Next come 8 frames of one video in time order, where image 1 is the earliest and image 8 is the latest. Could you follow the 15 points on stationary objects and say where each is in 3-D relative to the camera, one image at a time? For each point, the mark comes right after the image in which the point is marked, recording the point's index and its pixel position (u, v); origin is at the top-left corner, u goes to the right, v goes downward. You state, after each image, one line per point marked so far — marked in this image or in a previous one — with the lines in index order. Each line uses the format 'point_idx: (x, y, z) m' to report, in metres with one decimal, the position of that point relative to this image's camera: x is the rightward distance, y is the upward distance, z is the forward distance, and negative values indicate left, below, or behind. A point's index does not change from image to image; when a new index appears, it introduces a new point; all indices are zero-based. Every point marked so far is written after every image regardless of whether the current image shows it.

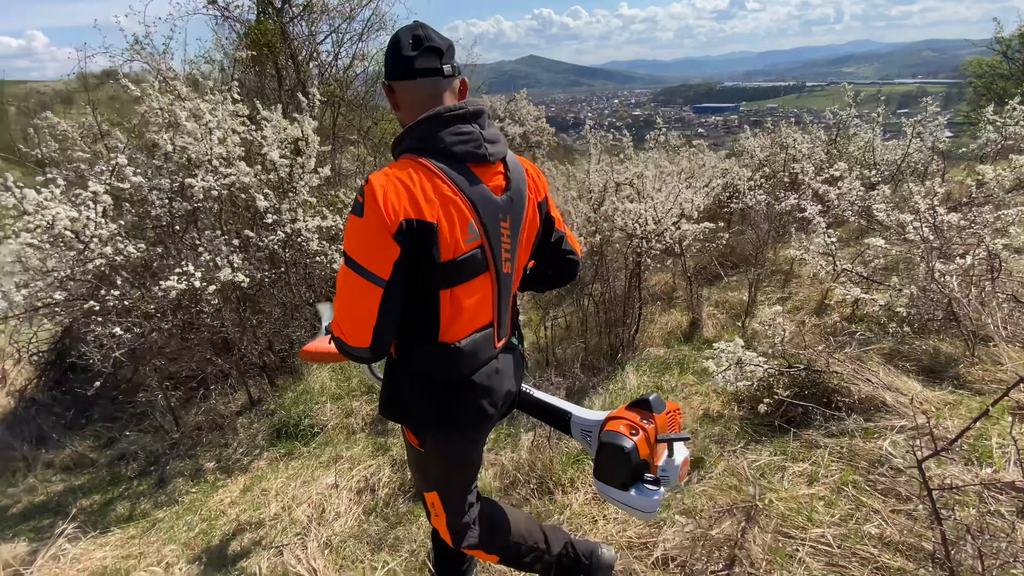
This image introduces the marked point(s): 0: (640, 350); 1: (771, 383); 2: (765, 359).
0: (+1.1, -0.5, +4.2) m
1: (+1.6, -0.6, +3.0) m
2: (+1.6, -0.4, +3.0) m
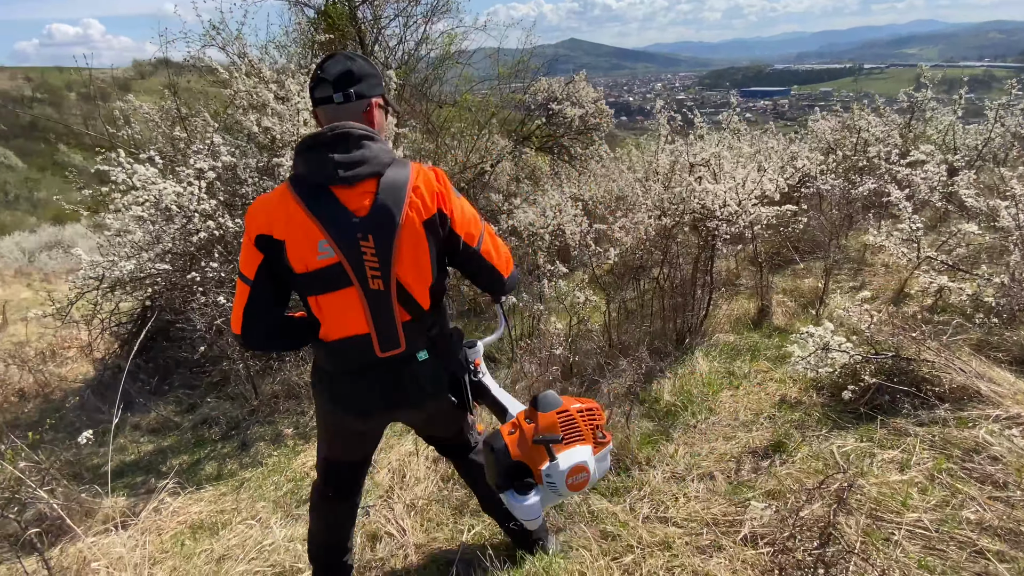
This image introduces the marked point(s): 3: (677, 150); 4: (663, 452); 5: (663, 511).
0: (+1.6, -0.4, +4.1) m
1: (+2.1, -0.5, +2.9) m
2: (+2.0, -0.4, +3.0) m
3: (+1.5, +1.3, +4.6) m
4: (+0.9, -1.0, +2.9) m
5: (+0.8, -1.1, +2.4) m
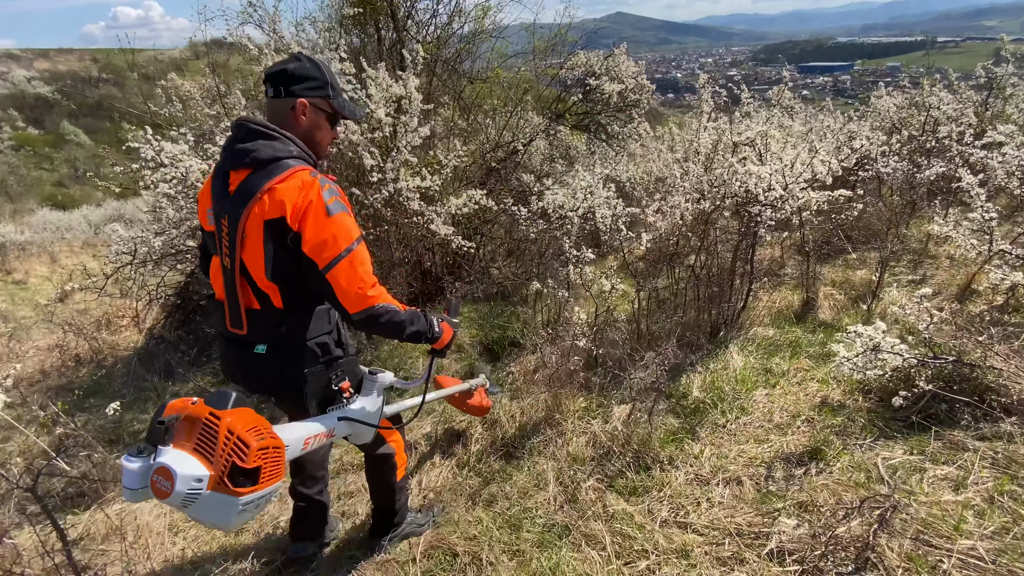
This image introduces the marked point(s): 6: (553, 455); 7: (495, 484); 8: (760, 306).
0: (+1.8, -0.3, +3.9) m
1: (+2.2, -0.5, +2.6) m
2: (+2.1, -0.3, +2.7) m
3: (+1.8, +1.4, +4.3) m
4: (+1.0, -0.9, +2.7) m
5: (+0.8, -1.1, +2.3) m
6: (+0.2, -1.0, +2.9) m
7: (-0.1, -1.1, +2.7) m
8: (+2.1, -0.2, +4.1) m
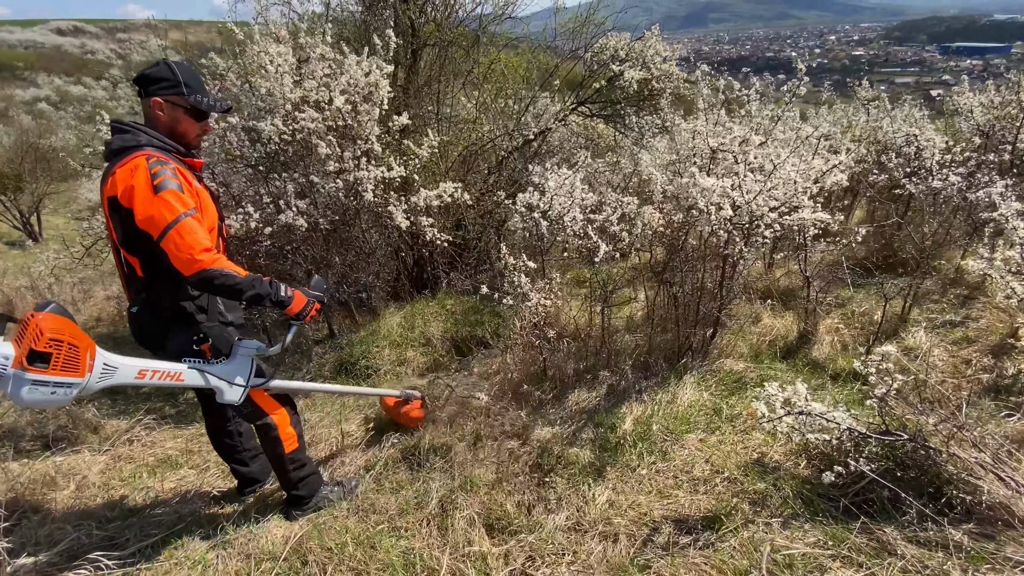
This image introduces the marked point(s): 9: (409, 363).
0: (+1.5, -0.5, +3.5) m
1: (+1.5, -0.7, +2.2) m
2: (+1.6, -0.6, +2.2) m
3: (+1.6, +1.2, +3.7) m
4: (+0.3, -1.0, +2.5) m
5: (+0.1, -1.2, +2.1) m
6: (-0.4, -1.0, +2.7) m
7: (-0.7, -1.1, +2.7) m
8: (+1.8, -0.3, +3.7) m
9: (-0.9, -0.6, +4.2) m
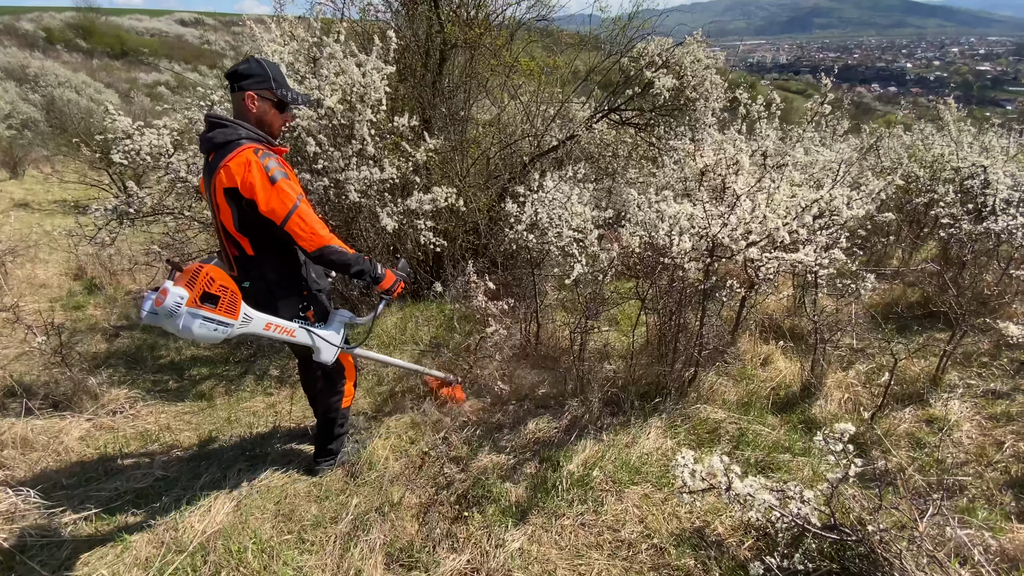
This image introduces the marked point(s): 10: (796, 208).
0: (+1.2, -0.7, +3.1) m
1: (+1.1, -0.9, +1.8) m
2: (+1.1, -0.8, +1.9) m
3: (+1.6, +1.0, +3.4) m
4: (-0.1, -1.2, +2.3) m
5: (-0.4, -1.3, +1.9) m
6: (-0.7, -1.1, +2.7) m
7: (-1.1, -1.1, +2.6) m
8: (+1.5, -0.6, +3.3) m
9: (-1.0, -0.7, +4.1) m
10: (+1.8, +0.5, +3.0) m
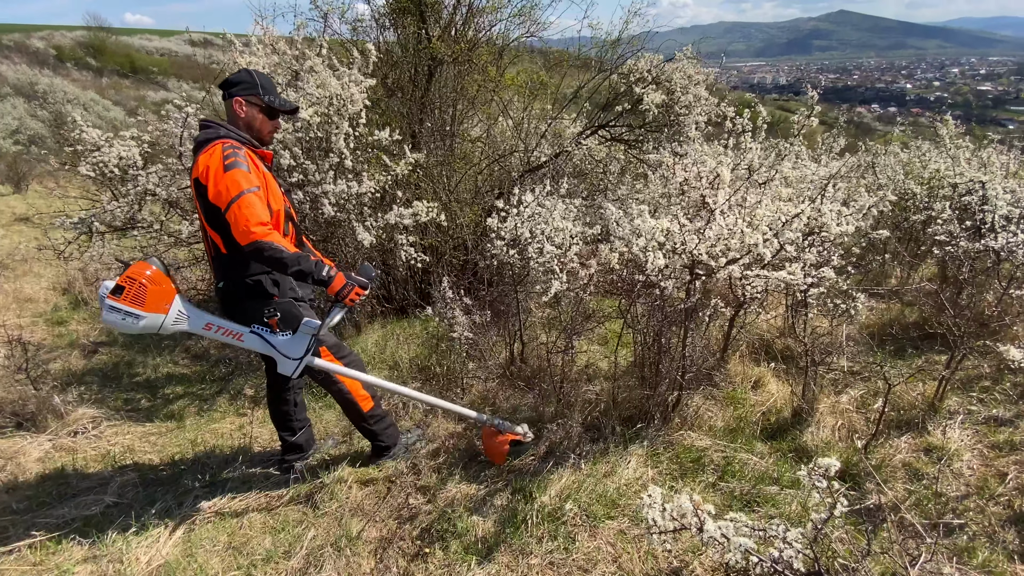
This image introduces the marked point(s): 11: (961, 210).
0: (+1.0, -0.8, +3.0) m
1: (+0.9, -1.0, +1.7) m
2: (+1.0, -0.9, +1.7) m
3: (+1.4, +0.8, +3.3) m
4: (-0.2, -1.2, +2.1) m
5: (-0.5, -1.4, +1.8) m
6: (-0.9, -1.2, +2.5) m
7: (-1.3, -1.2, +2.5) m
8: (+1.4, -0.7, +3.1) m
9: (-1.2, -0.8, +4.0) m
10: (+1.6, +0.4, +2.9) m
11: (+3.8, +0.7, +4.1) m
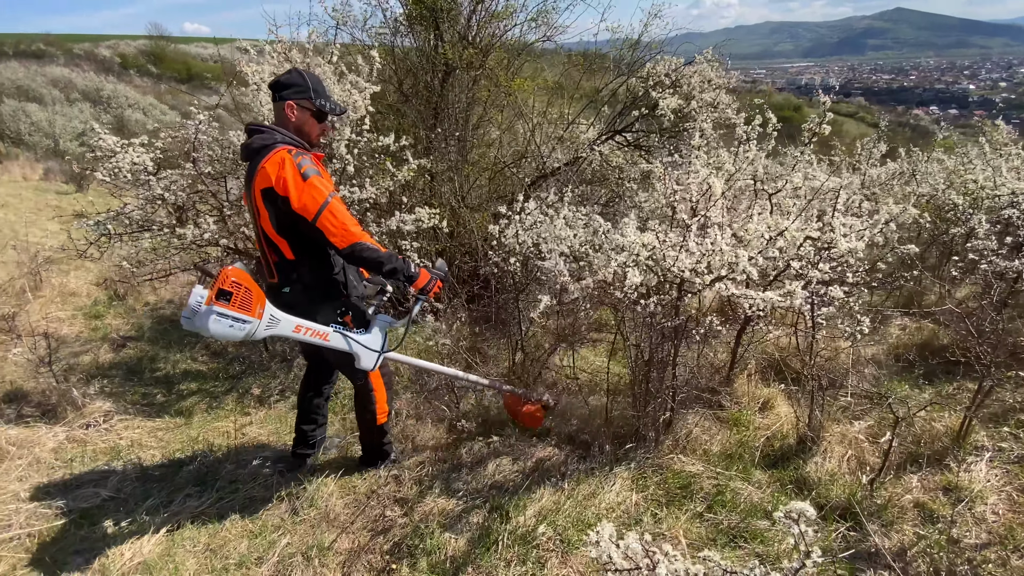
0: (+1.0, -0.9, +2.8) m
1: (+0.8, -1.1, +1.5) m
2: (+0.8, -1.0, +1.6) m
3: (+1.4, +0.7, +3.1) m
4: (-0.4, -1.3, +2.0) m
5: (-0.7, -1.4, +1.7) m
6: (-1.0, -1.2, +2.5) m
7: (-1.4, -1.3, +2.5) m
8: (+1.3, -0.8, +2.9) m
9: (-1.2, -0.8, +4.0) m
10: (+1.6, +0.3, +2.7) m
11: (+3.9, +0.5, +3.8) m
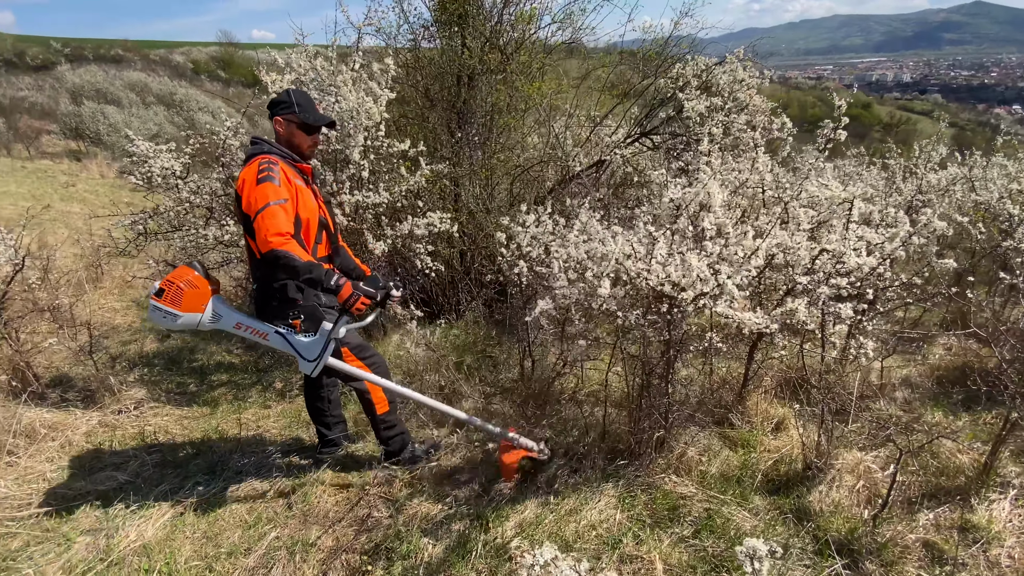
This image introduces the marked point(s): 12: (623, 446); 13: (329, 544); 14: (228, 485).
0: (+0.9, -1.0, +2.7) m
1: (+0.6, -1.1, +1.5) m
2: (+0.6, -1.0, +1.5) m
3: (+1.4, +0.7, +2.9) m
4: (-0.5, -1.3, +2.1) m
5: (-0.9, -1.4, +1.8) m
6: (-1.1, -1.2, +2.6) m
7: (-1.5, -1.3, +2.6) m
8: (+1.3, -0.9, +2.8) m
9: (-1.1, -0.9, +4.1) m
10: (+1.5, +0.2, +2.6) m
11: (+3.9, +0.3, +3.4) m
12: (+0.7, -0.9, +2.8) m
13: (-0.9, -1.3, +2.4) m
14: (-1.7, -1.2, +2.9) m
